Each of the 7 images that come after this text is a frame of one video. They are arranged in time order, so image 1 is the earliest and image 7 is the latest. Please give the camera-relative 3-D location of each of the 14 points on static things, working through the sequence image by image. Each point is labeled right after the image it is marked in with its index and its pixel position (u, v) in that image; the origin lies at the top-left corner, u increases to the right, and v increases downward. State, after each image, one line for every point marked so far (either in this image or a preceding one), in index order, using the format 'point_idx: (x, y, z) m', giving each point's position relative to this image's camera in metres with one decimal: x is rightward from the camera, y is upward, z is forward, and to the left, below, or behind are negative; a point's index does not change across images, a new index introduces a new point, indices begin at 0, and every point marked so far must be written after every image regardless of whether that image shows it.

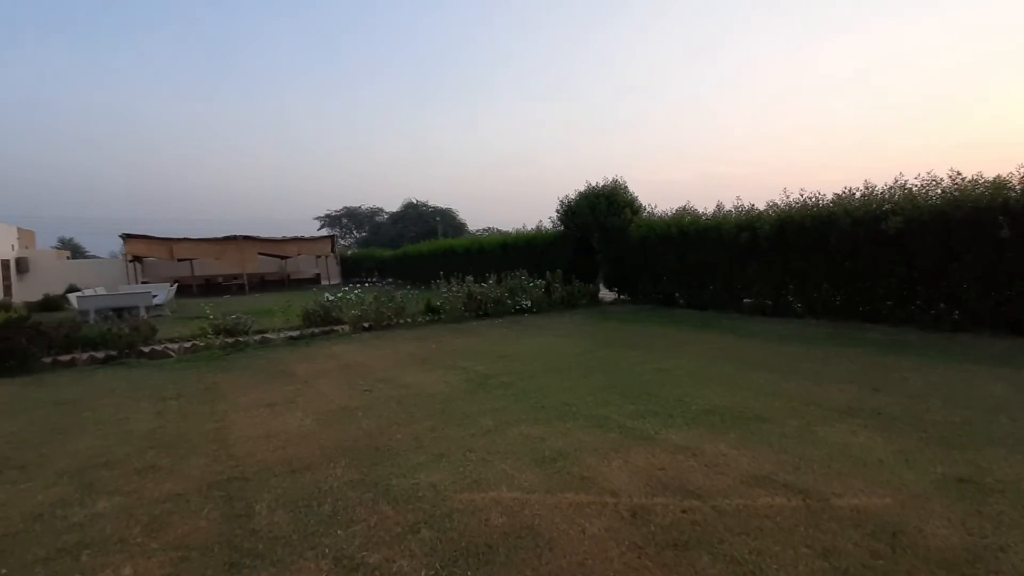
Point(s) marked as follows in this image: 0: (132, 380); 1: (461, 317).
0: (-5.1, -1.2, +6.5) m
1: (-1.1, -0.6, +10.7) m
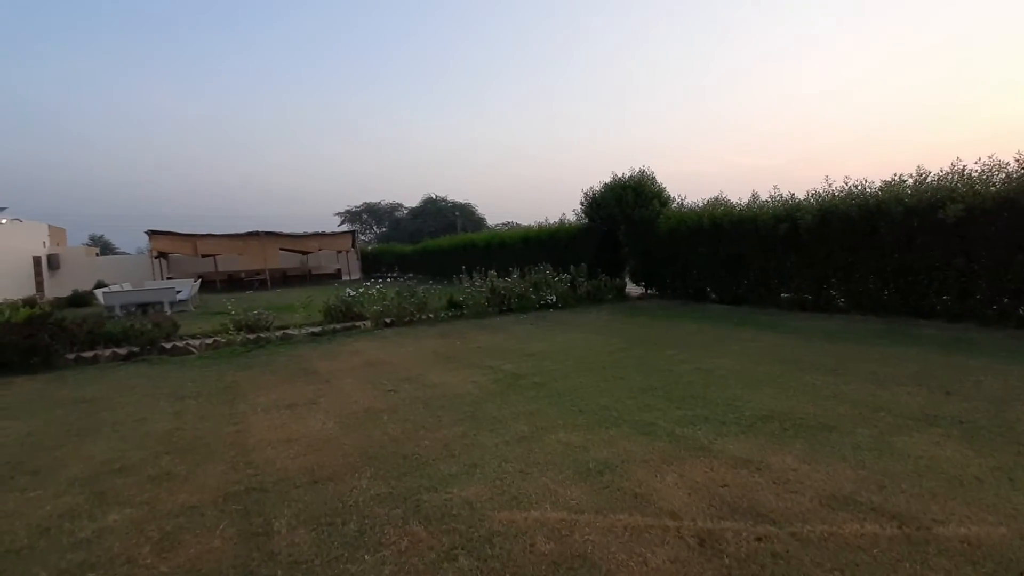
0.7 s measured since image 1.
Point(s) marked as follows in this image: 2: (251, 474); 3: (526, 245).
0: (-4.7, -1.2, +6.4) m
1: (-0.6, -0.5, +10.4) m
2: (-1.7, -1.2, +3.3) m
3: (+0.4, +1.4, +15.5) m
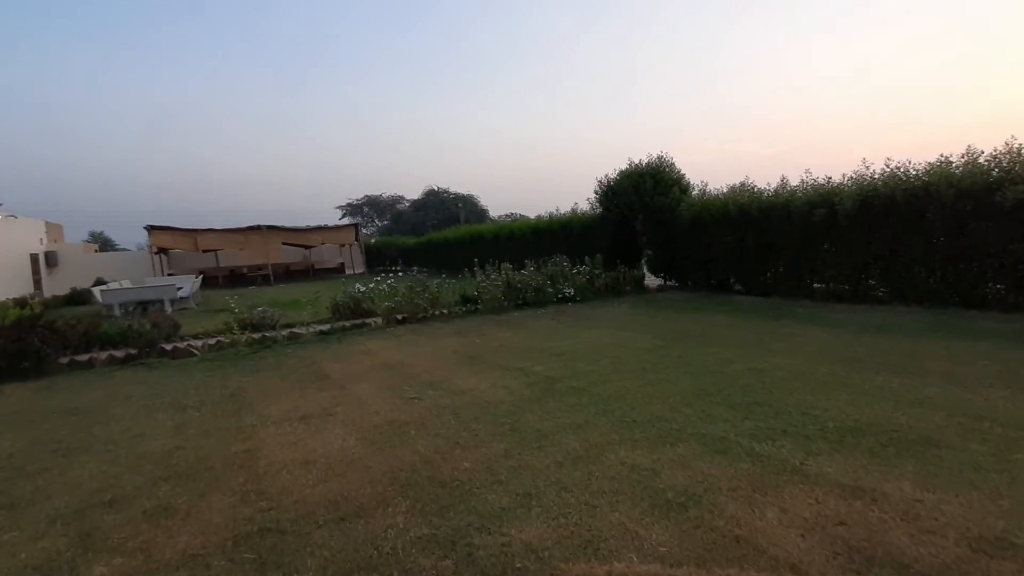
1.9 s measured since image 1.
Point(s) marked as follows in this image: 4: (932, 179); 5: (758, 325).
0: (-4.3, -1.2, +5.9) m
1: (-0.2, -0.4, +9.9) m
2: (-1.4, -1.2, +2.8) m
3: (+0.8, +1.6, +15.0) m
4: (+6.4, +1.7, +7.4) m
5: (+3.6, -0.6, +7.2) m
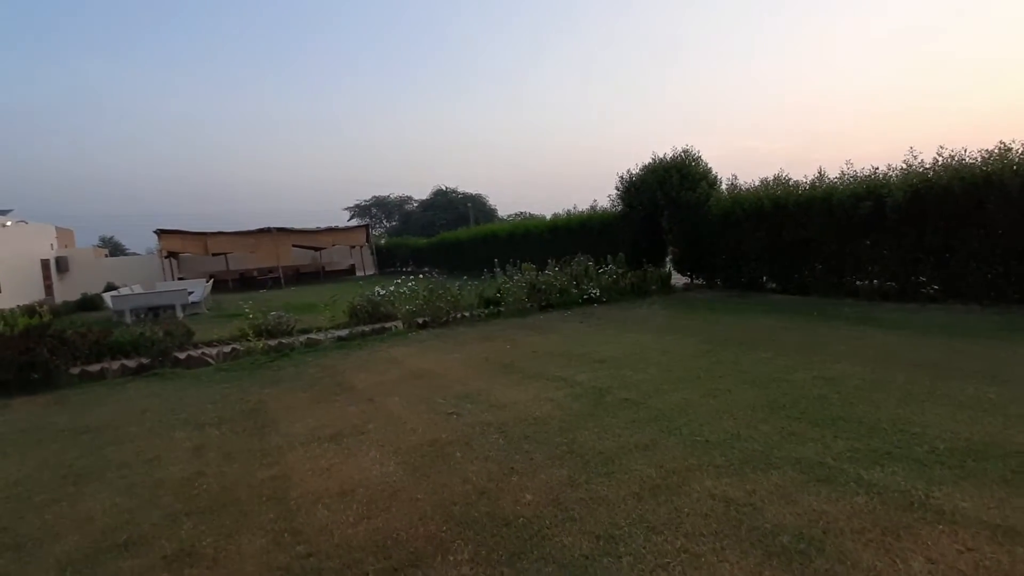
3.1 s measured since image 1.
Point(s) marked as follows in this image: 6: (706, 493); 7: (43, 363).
0: (-3.9, -1.2, +5.6) m
1: (+0.2, -0.4, +9.5) m
2: (-1.0, -1.3, +2.4) m
3: (+1.3, +1.6, +14.6) m
4: (+6.8, +1.7, +6.9) m
5: (+4.1, -0.5, +6.8) m
6: (+1.0, -1.1, +2.6) m
7: (-6.0, -1.0, +6.3) m
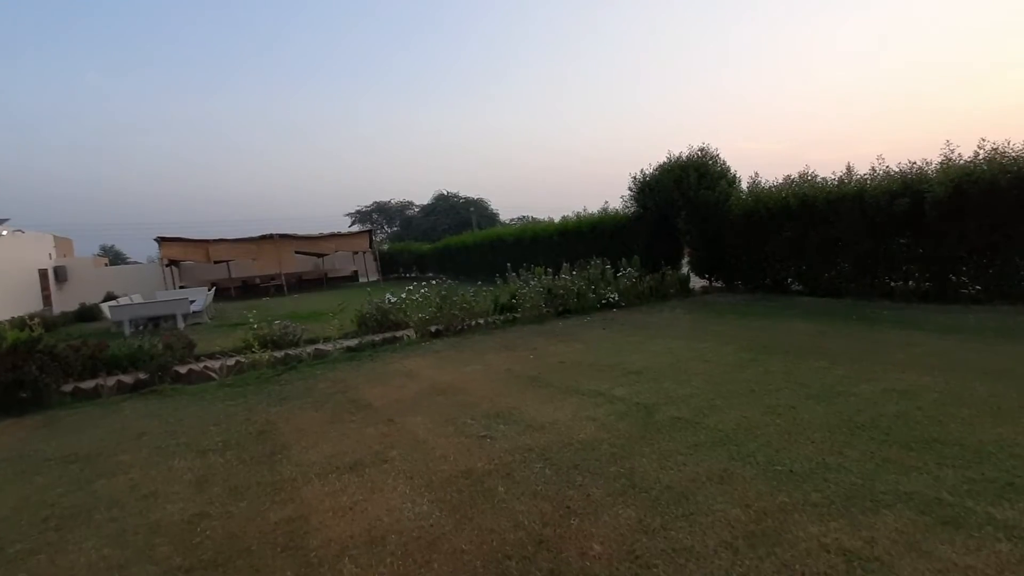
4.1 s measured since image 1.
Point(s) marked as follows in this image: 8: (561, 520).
0: (-3.6, -1.3, +5.1) m
1: (+0.6, -0.5, +9.1) m
2: (-0.7, -1.3, +1.9) m
3: (+1.6, +1.4, +14.1) m
4: (+7.1, +1.7, +6.5) m
5: (+4.4, -0.6, +6.3) m
6: (+1.3, -1.1, +2.2) m
7: (-5.7, -1.1, +5.9) m
8: (+0.2, -1.2, +2.5) m
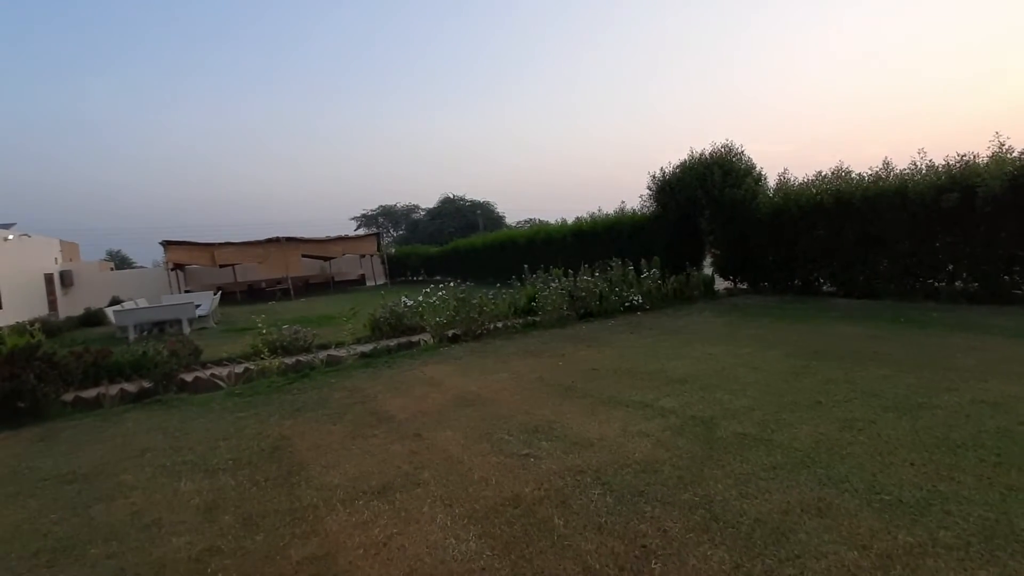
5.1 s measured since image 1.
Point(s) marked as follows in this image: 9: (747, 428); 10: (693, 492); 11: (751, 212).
0: (-3.3, -1.4, +4.7) m
1: (+0.9, -0.6, +8.6) m
2: (-0.4, -1.3, +1.5) m
3: (+2.0, +1.4, +13.7) m
4: (+7.4, +1.7, +6.0) m
5: (+4.7, -0.6, +5.9) m
6: (+1.6, -1.1, +1.8) m
7: (-5.4, -1.1, +5.5) m
8: (+0.5, -1.2, +2.1) m
9: (+1.7, -1.0, +3.5) m
10: (+1.0, -1.1, +2.7) m
11: (+5.0, +1.6, +10.2) m
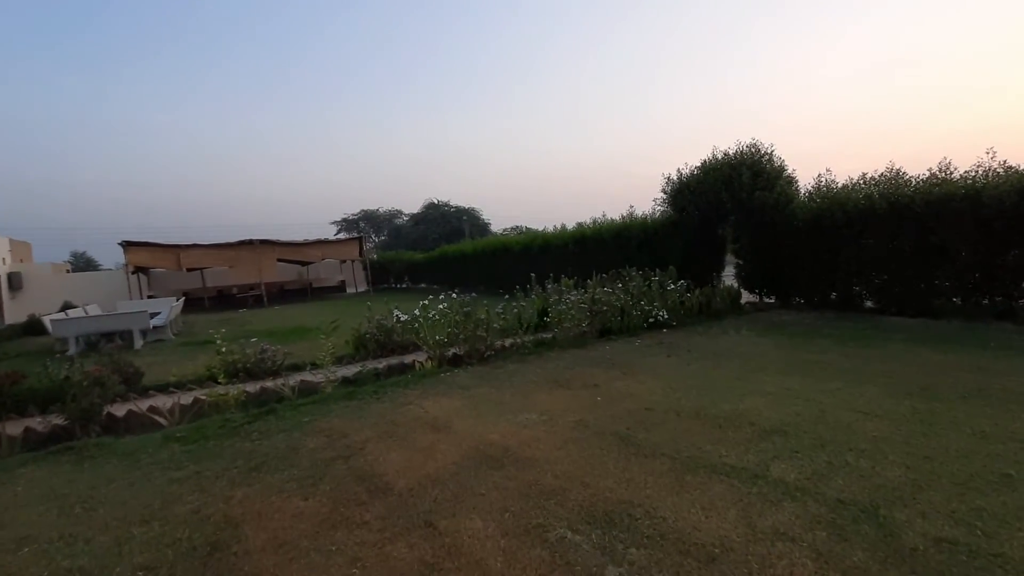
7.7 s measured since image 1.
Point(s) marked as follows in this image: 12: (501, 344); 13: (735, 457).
0: (-3.0, -1.5, +3.3) m
1: (+1.1, -0.7, +7.4) m
2: (0.0, -1.4, +0.2) m
3: (+1.9, +1.1, +12.5) m
4: (+7.6, +1.5, +5.1) m
5: (+4.9, -0.8, +4.8) m
6: (+2.0, -1.2, +0.6) m
7: (-5.1, -1.2, +4.0) m
8: (+0.9, -1.3, +0.9) m
9: (+2.0, -1.1, +2.3) m
10: (+1.4, -1.2, +1.5) m
11: (+5.1, +1.3, +9.1) m
12: (-0.2, -0.8, +6.8) m
13: (+1.4, -1.1, +3.2) m
